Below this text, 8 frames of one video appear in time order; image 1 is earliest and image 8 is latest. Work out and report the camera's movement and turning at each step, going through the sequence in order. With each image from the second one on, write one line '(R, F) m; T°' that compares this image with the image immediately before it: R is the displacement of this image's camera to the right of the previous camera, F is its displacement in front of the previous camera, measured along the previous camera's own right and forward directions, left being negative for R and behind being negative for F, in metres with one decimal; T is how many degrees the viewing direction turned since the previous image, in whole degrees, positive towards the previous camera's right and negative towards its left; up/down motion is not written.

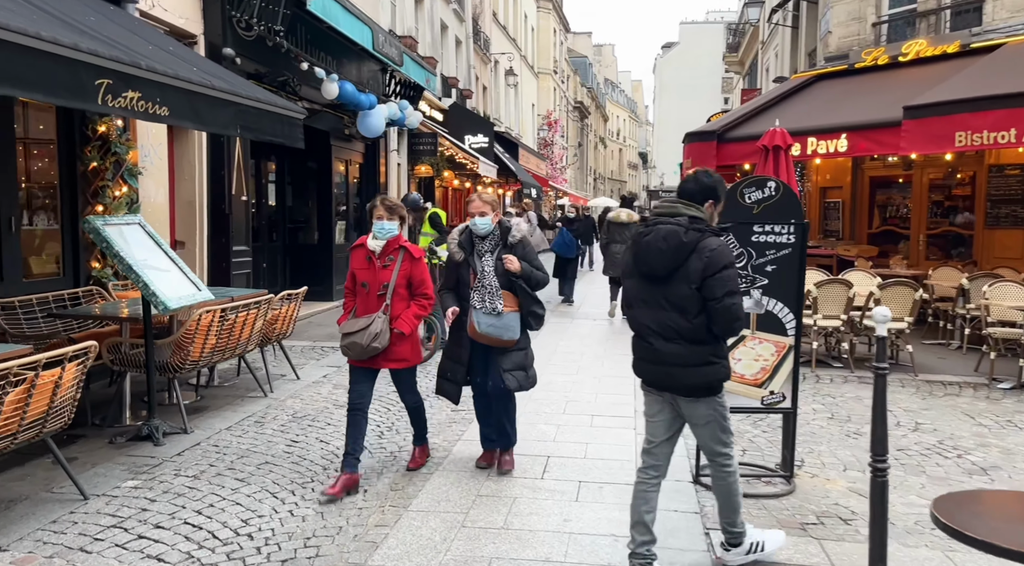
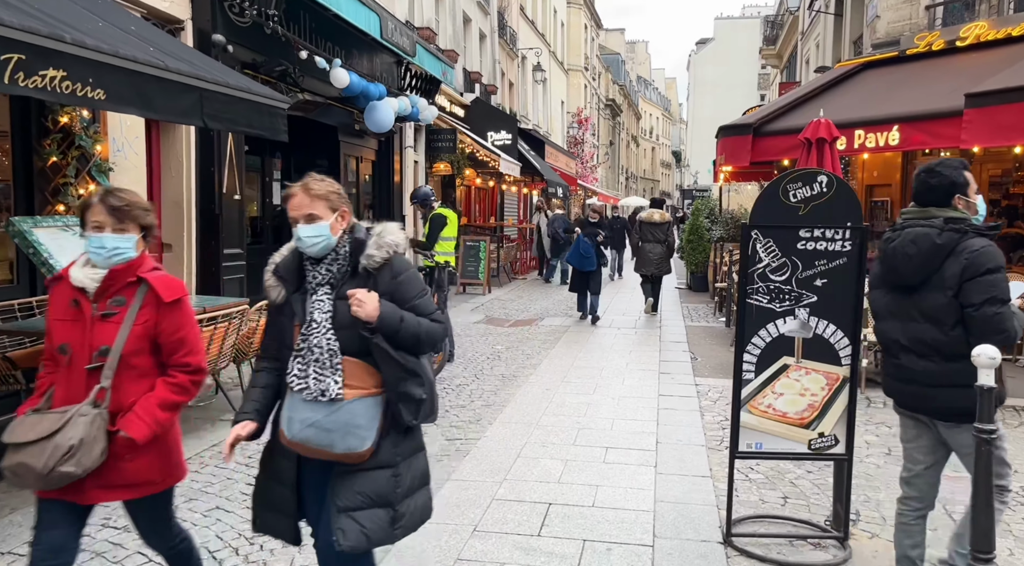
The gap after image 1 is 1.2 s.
(+0.2, +0.7) m; -2°
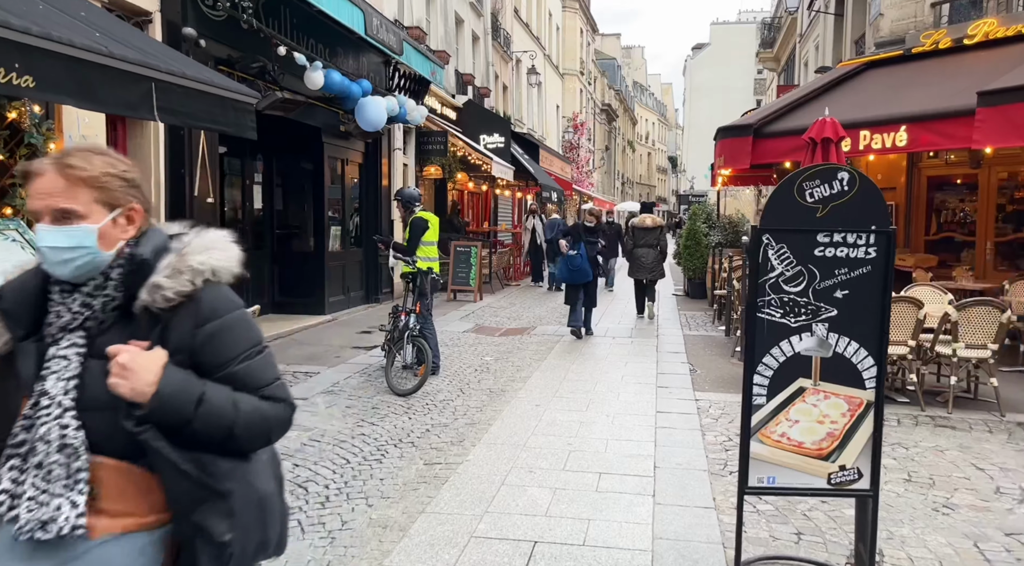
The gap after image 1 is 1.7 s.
(+0.1, +0.4) m; 0°
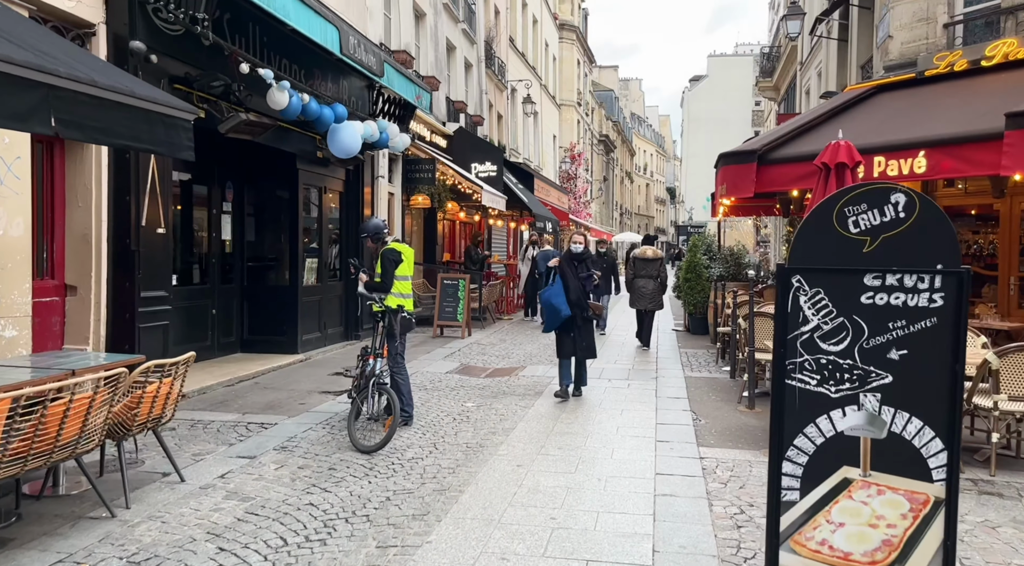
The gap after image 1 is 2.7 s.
(+0.2, +0.7) m; 0°
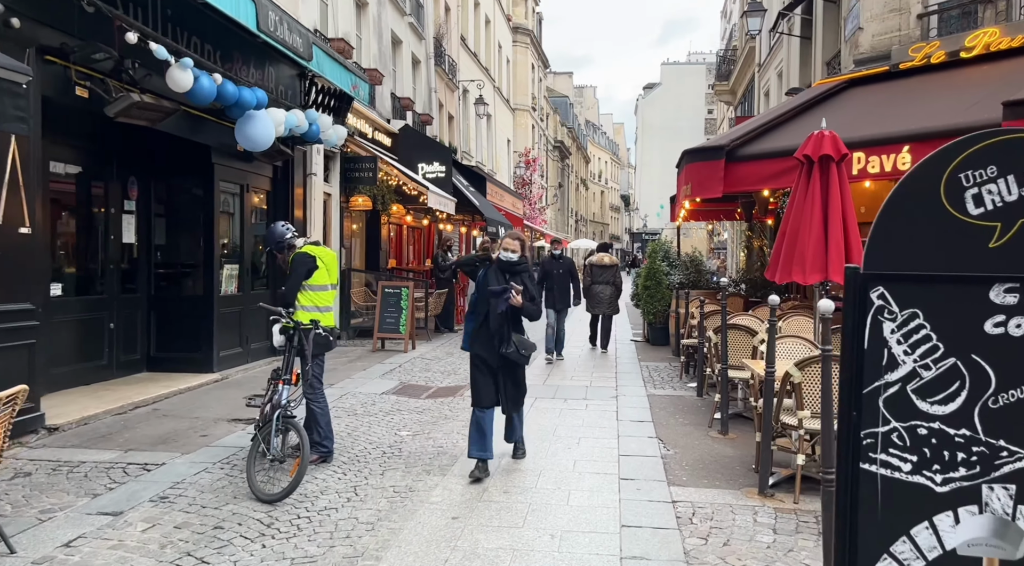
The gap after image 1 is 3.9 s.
(+0.1, +1.0) m; +3°
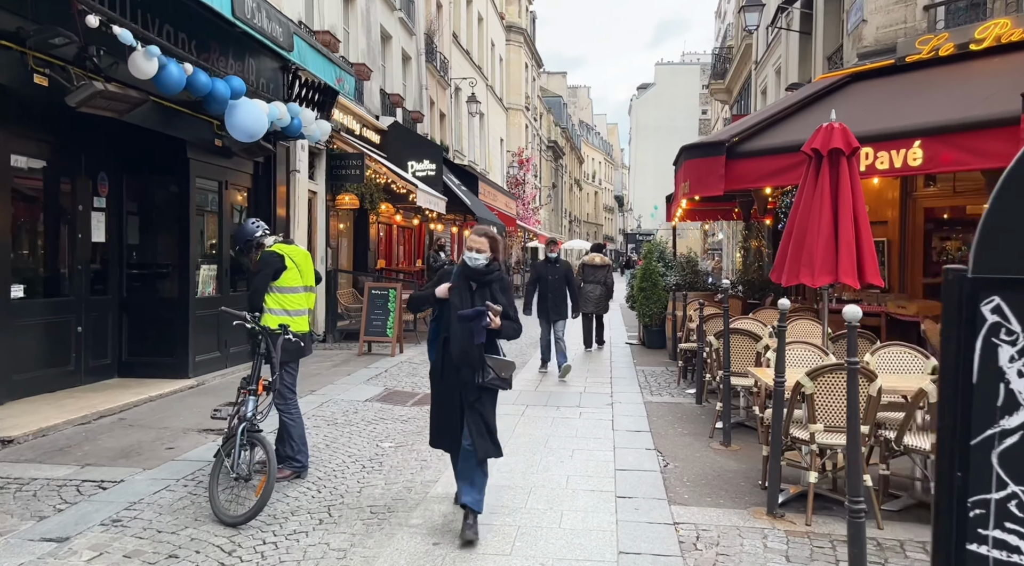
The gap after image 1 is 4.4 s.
(0.0, +0.4) m; 0°
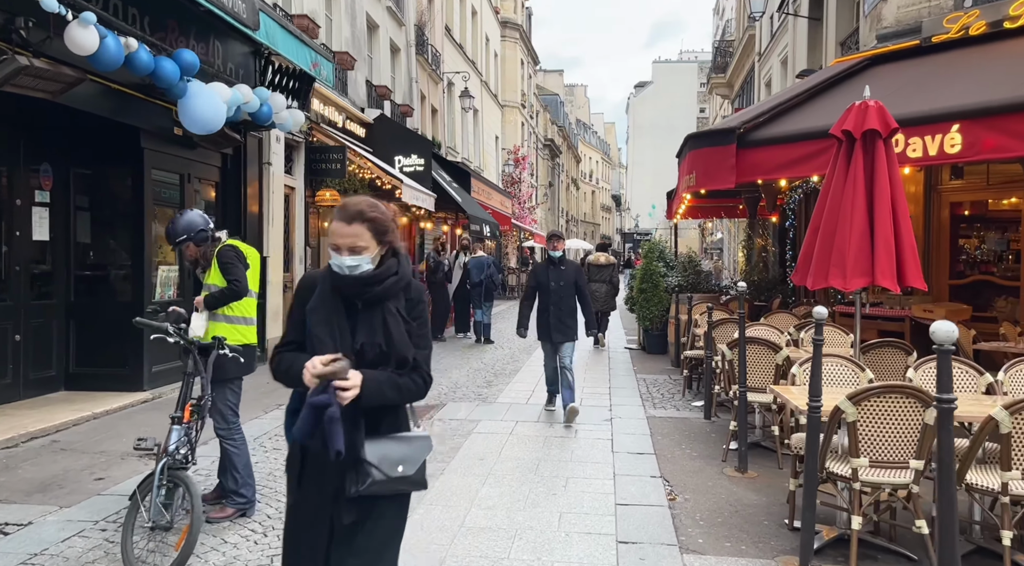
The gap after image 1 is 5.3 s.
(+0.1, +0.8) m; 0°
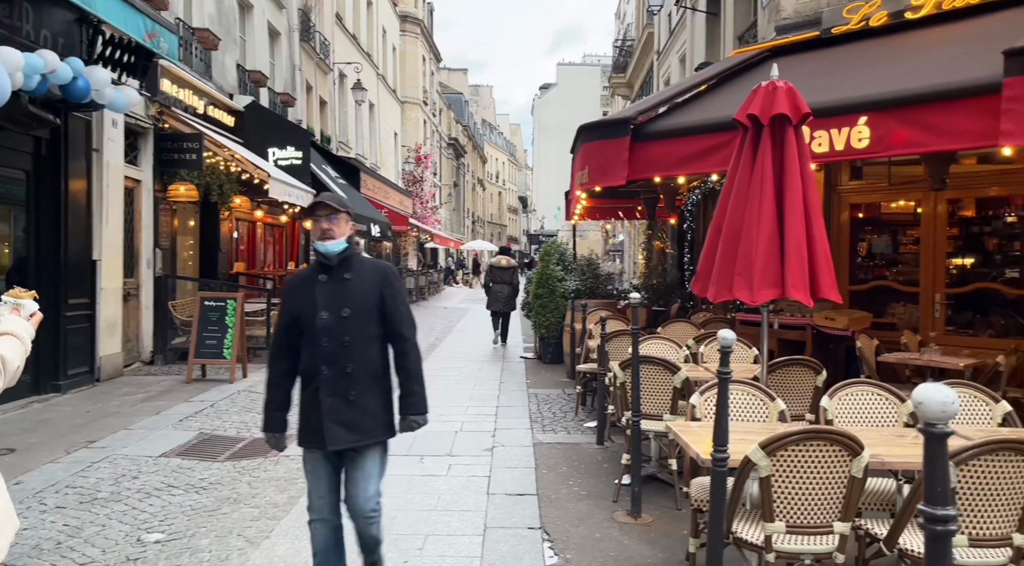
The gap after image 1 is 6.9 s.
(+0.3, +0.9) m; +7°
